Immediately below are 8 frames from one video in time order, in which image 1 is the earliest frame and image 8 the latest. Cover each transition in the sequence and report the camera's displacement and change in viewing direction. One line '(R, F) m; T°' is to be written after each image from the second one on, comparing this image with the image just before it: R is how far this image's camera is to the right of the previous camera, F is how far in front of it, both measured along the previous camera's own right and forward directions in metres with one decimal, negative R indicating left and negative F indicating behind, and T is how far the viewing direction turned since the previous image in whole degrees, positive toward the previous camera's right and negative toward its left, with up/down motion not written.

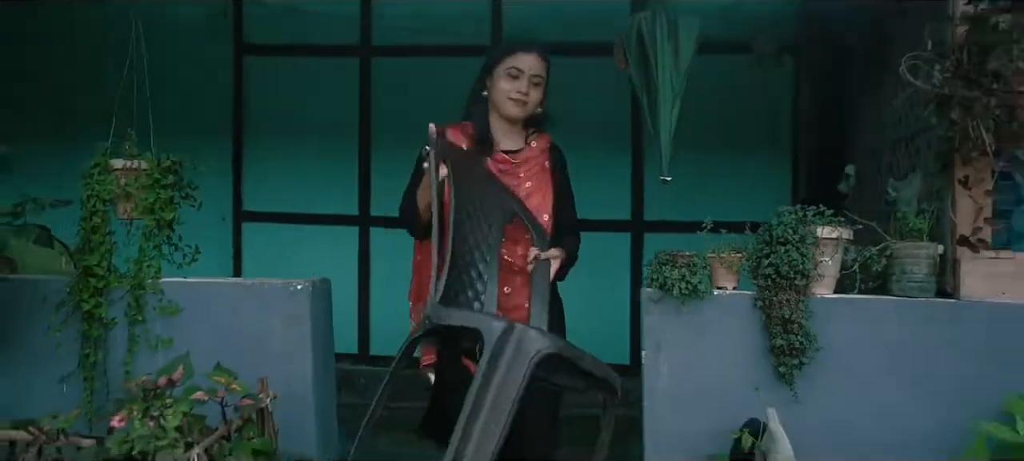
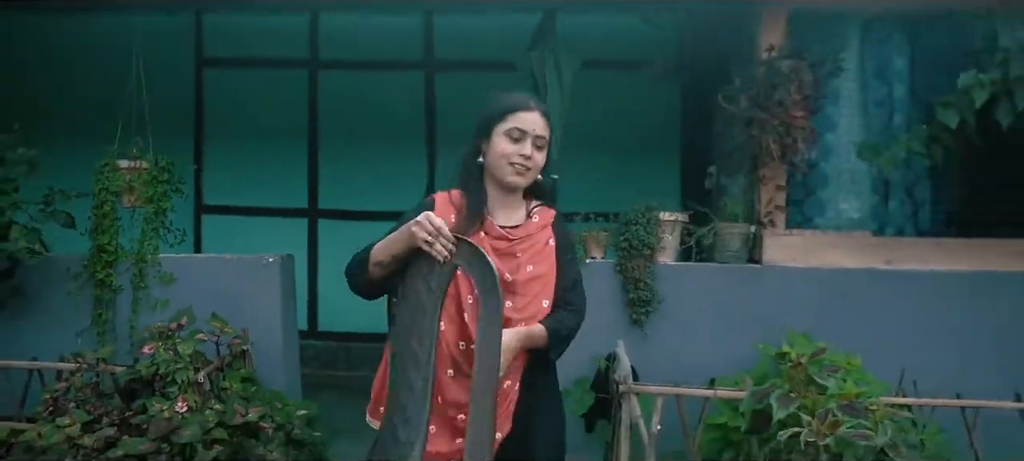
(+0.3, -0.9) m; +1°
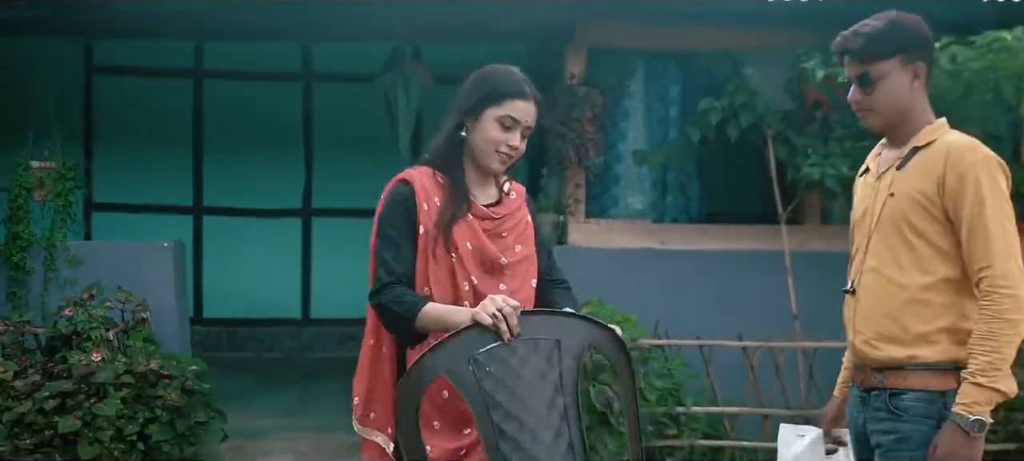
(+0.2, -1.0) m; +7°
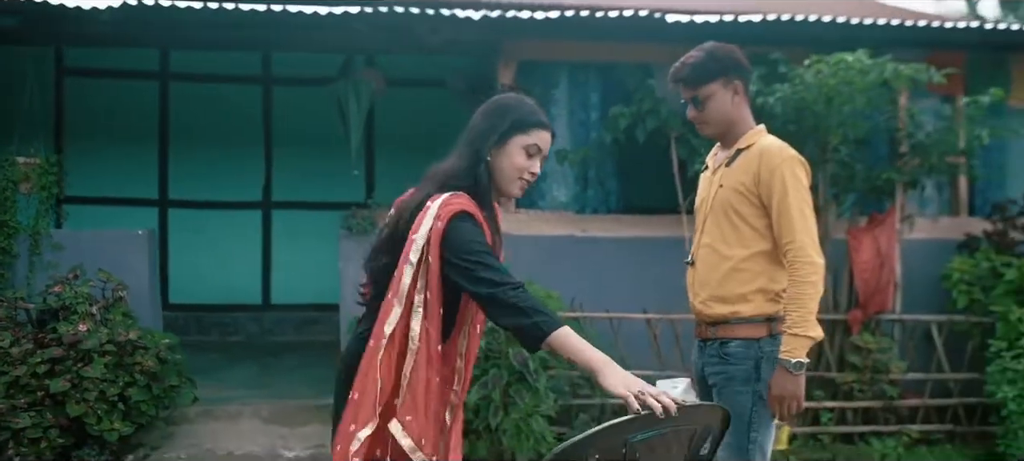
(+0.1, -0.7) m; +2°
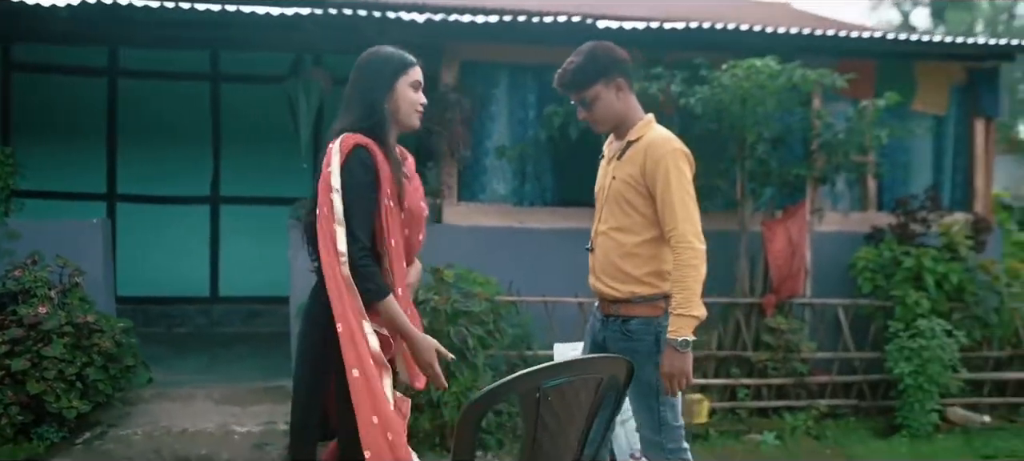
(0.0, -0.4) m; +3°
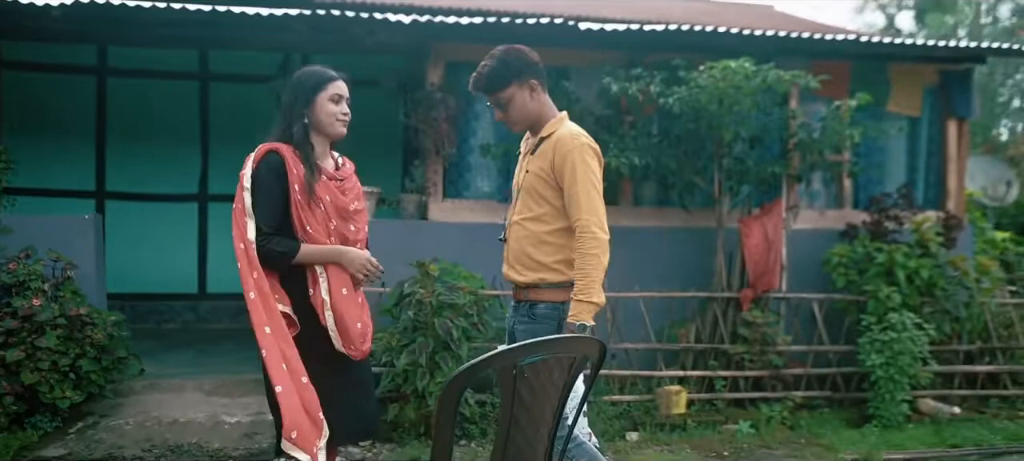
(0.0, -0.1) m; +1°
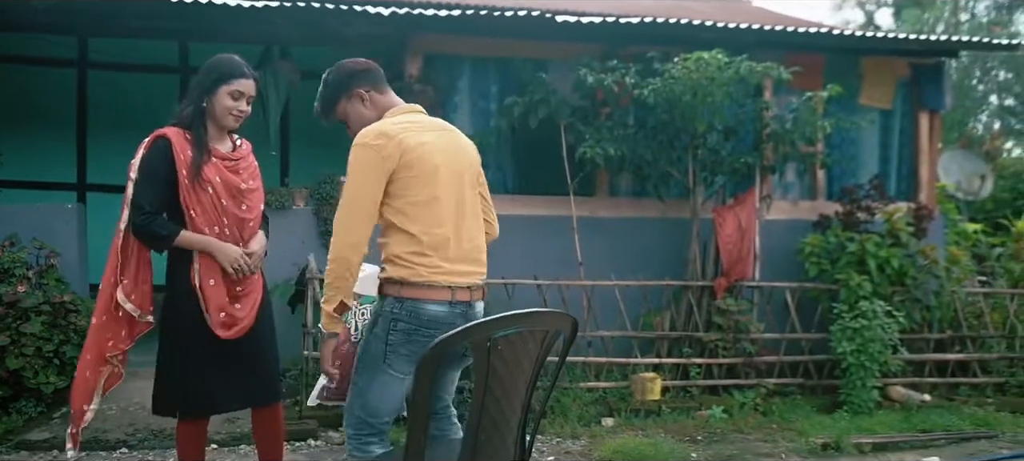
(0.0, -0.1) m; +1°
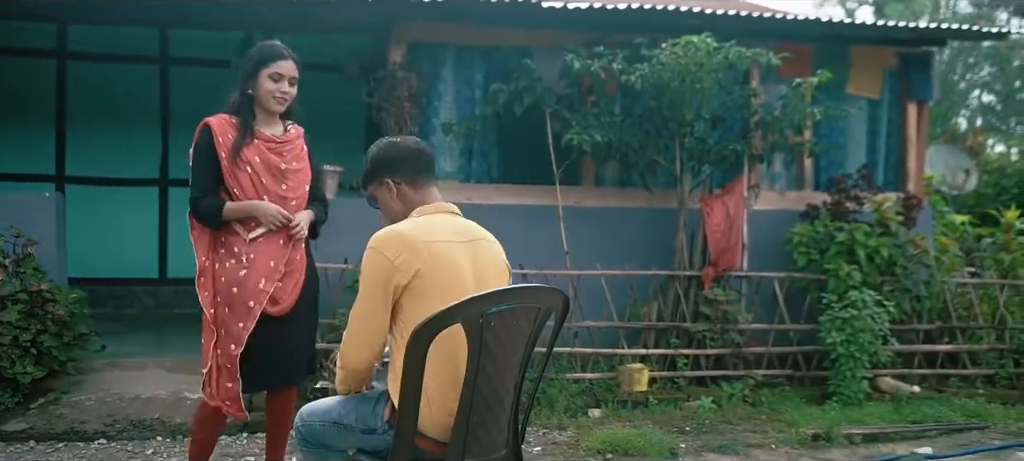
(0.0, +0.1) m; +1°
